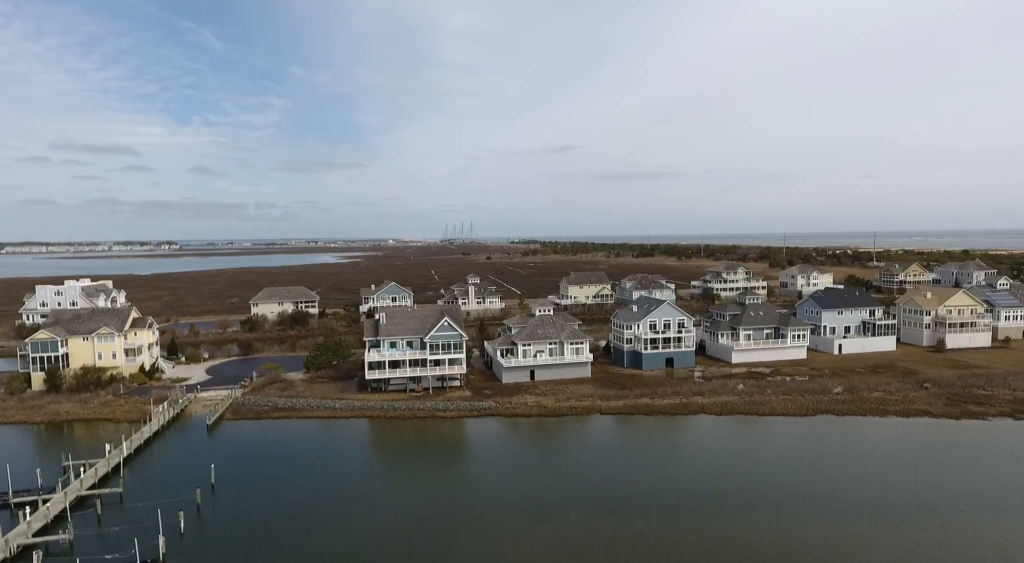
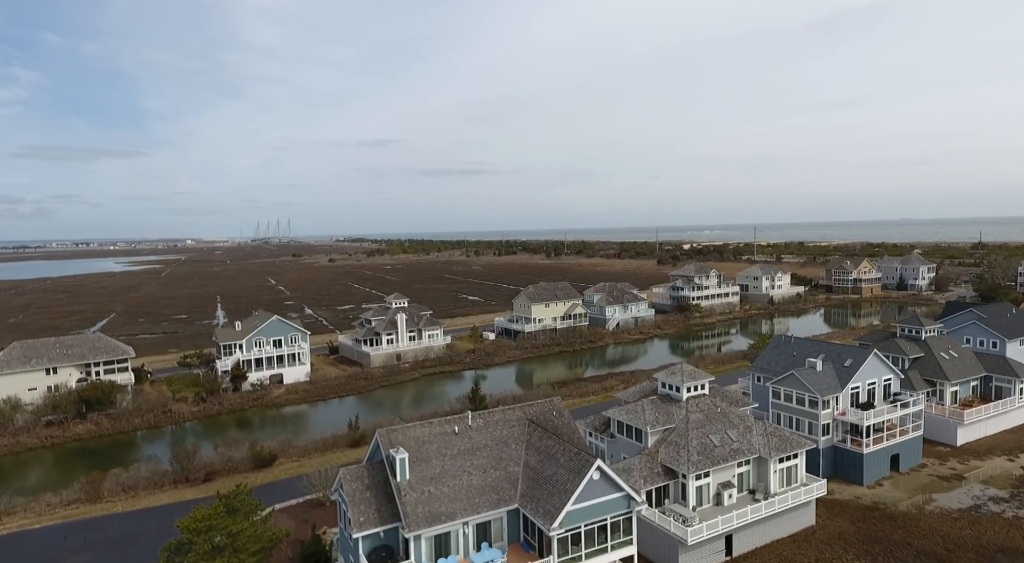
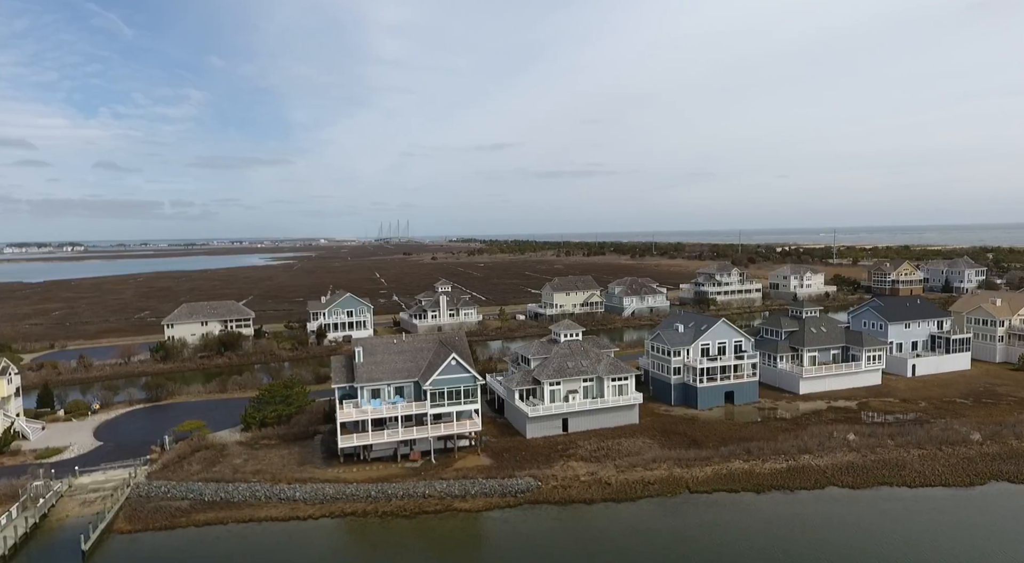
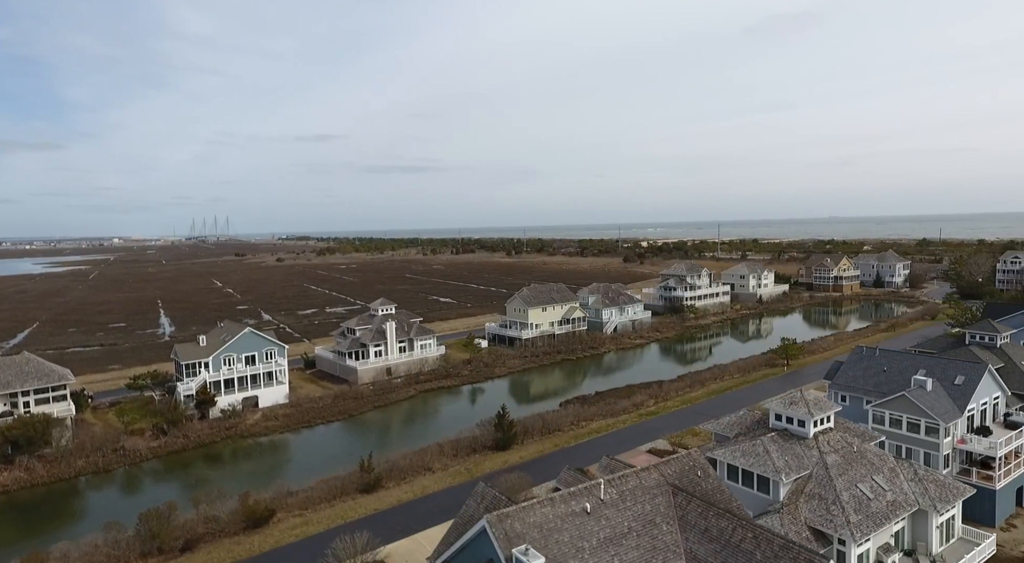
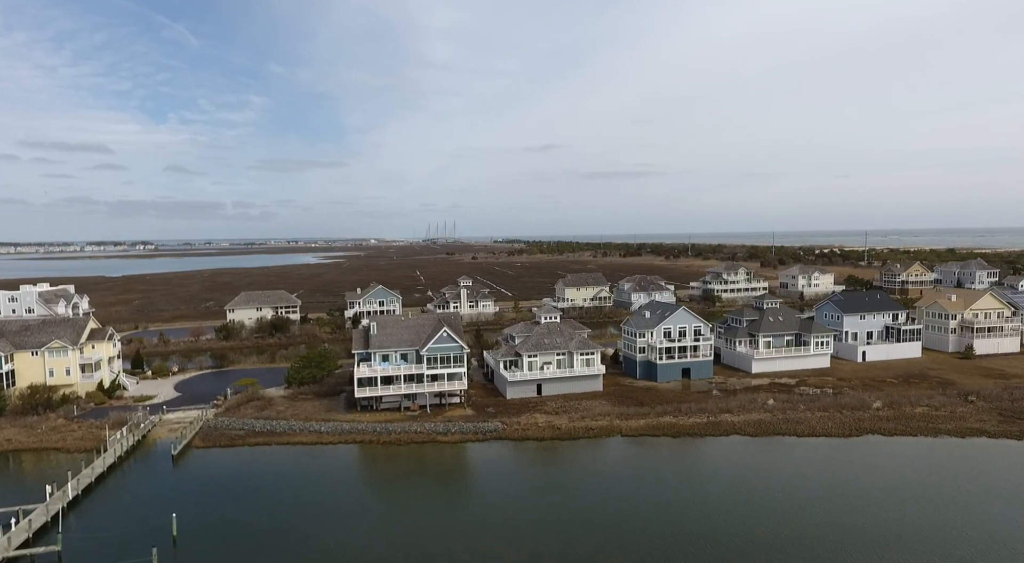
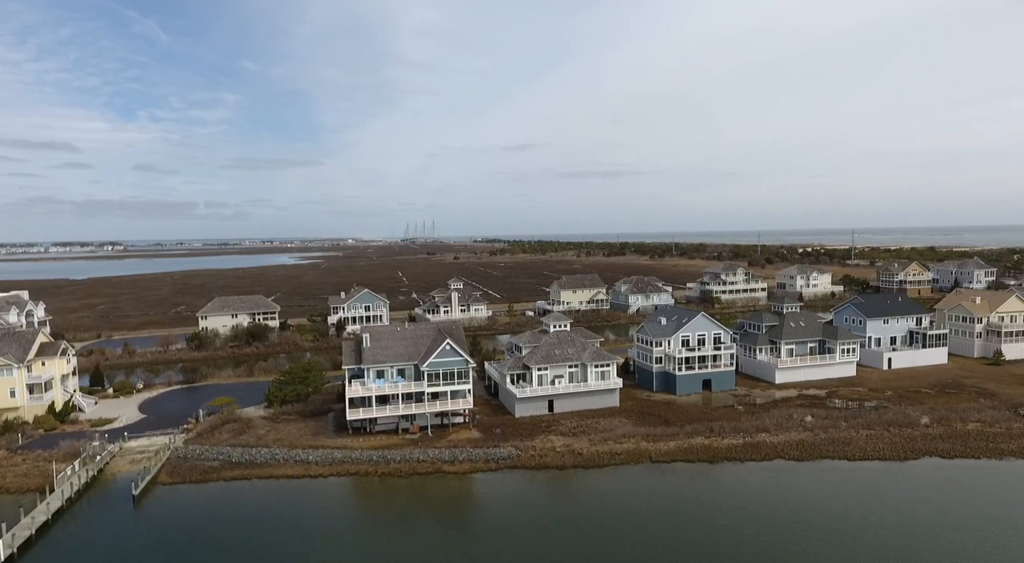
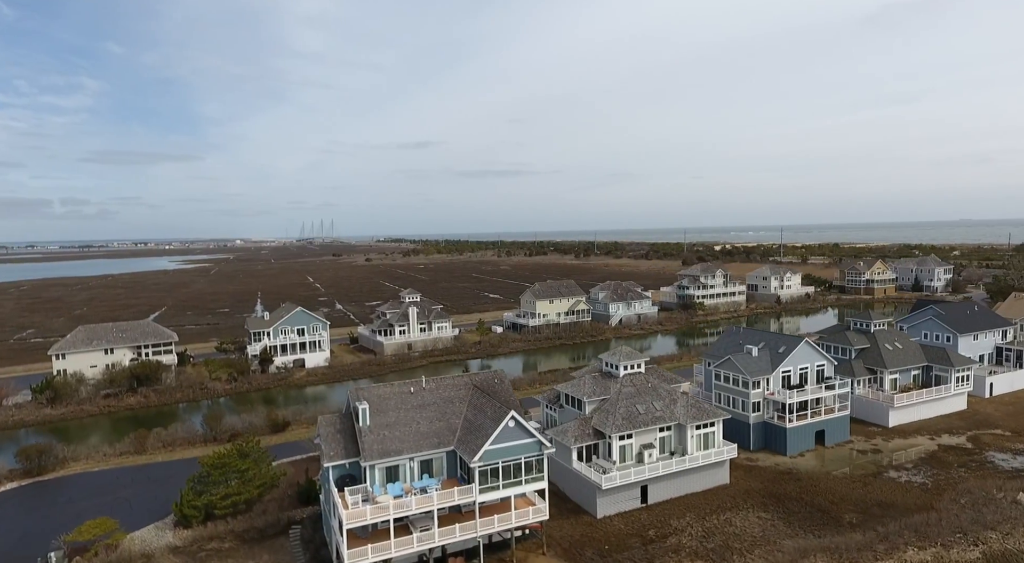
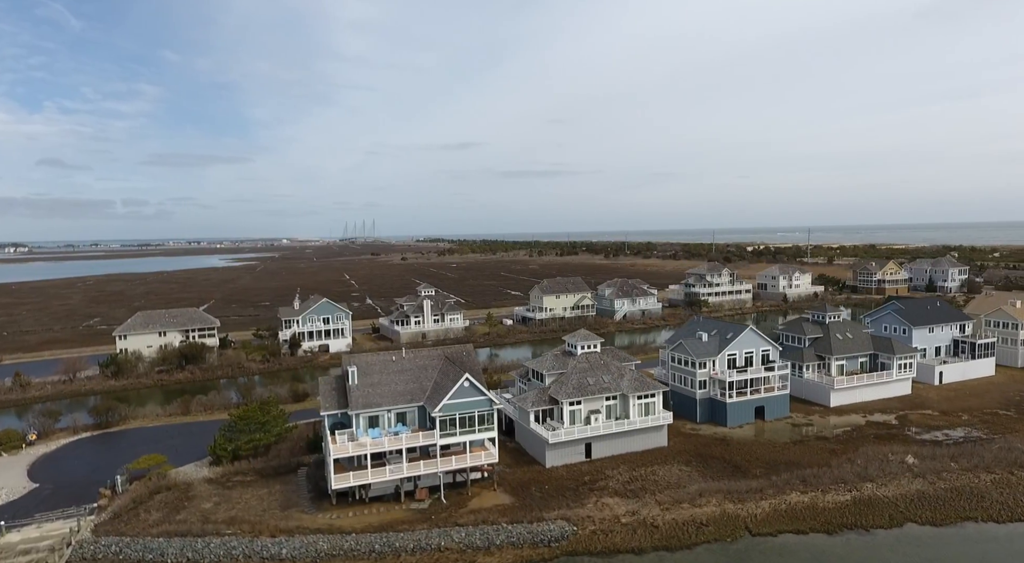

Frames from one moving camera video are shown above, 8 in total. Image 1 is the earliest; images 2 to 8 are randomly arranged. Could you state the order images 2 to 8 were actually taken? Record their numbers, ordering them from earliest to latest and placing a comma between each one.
5, 6, 3, 8, 7, 2, 4
